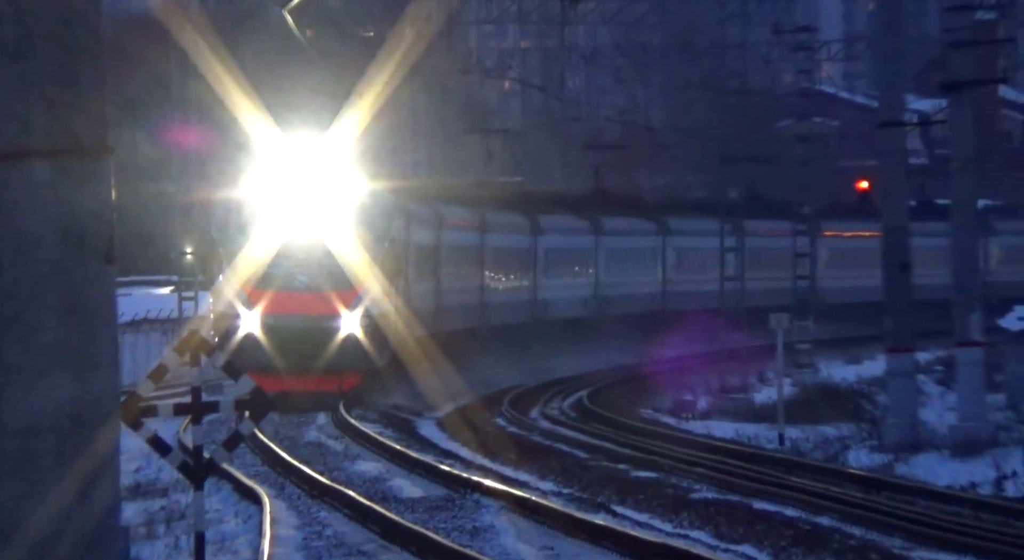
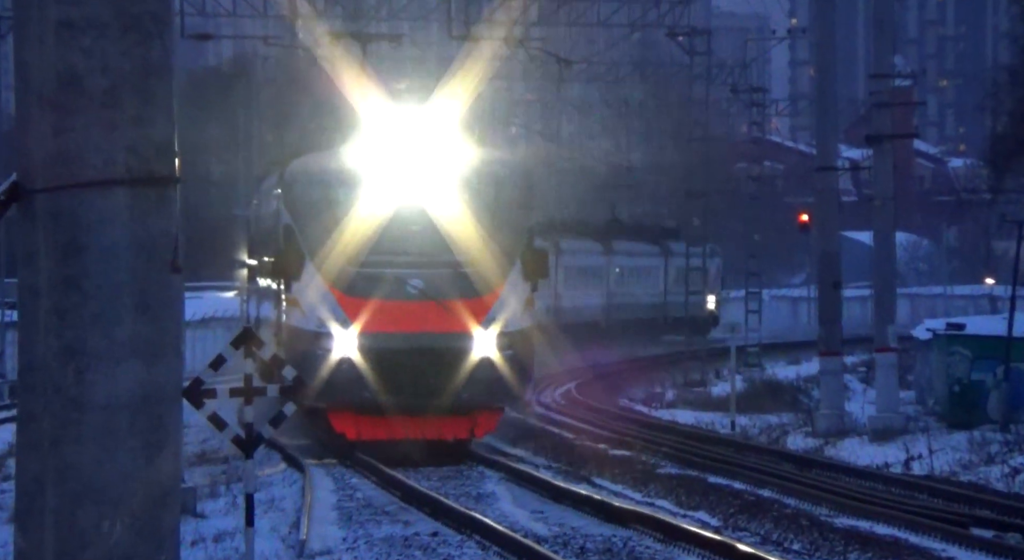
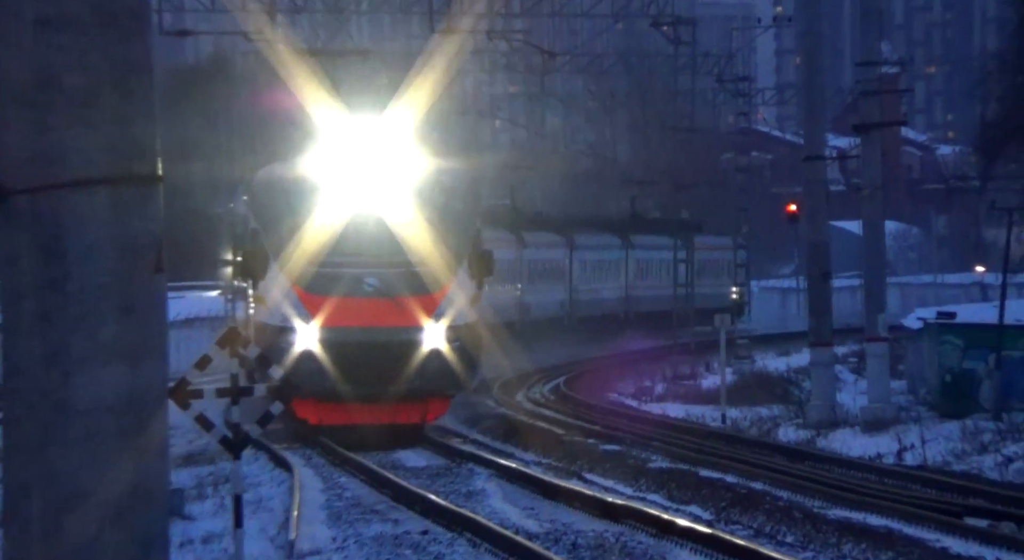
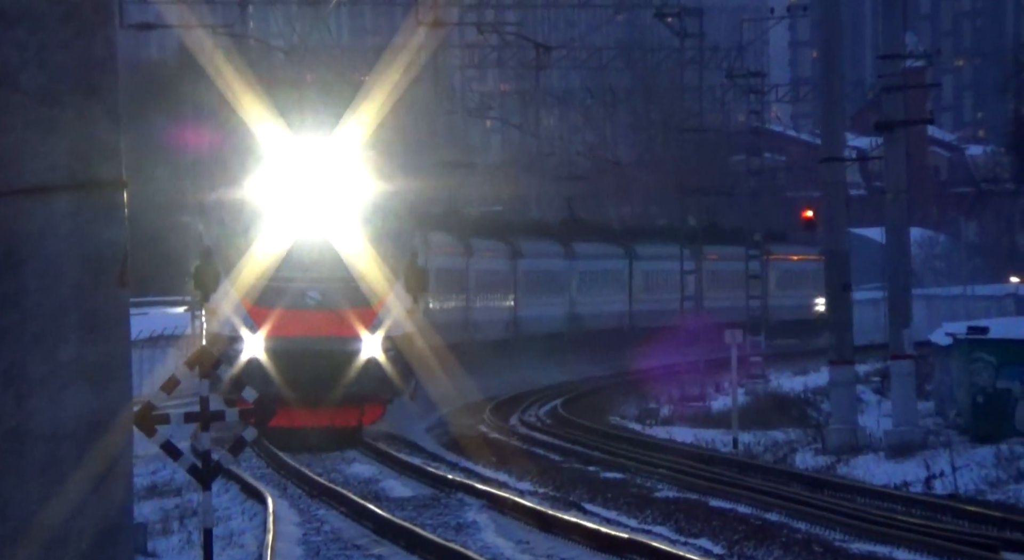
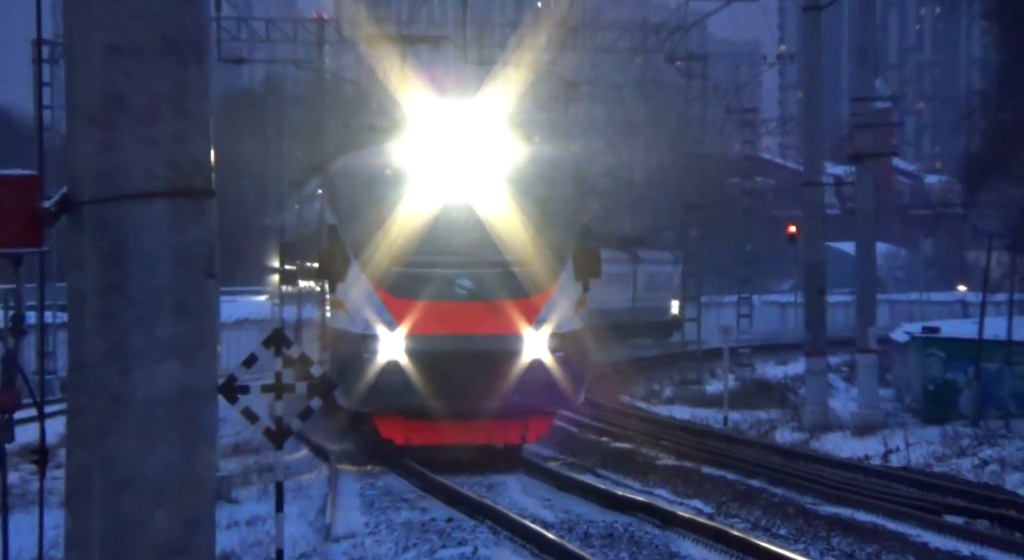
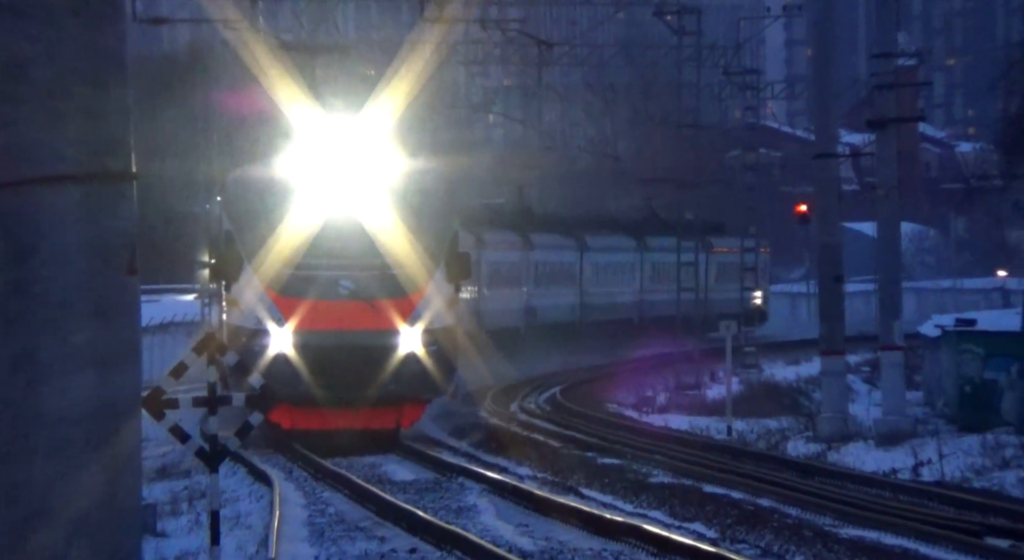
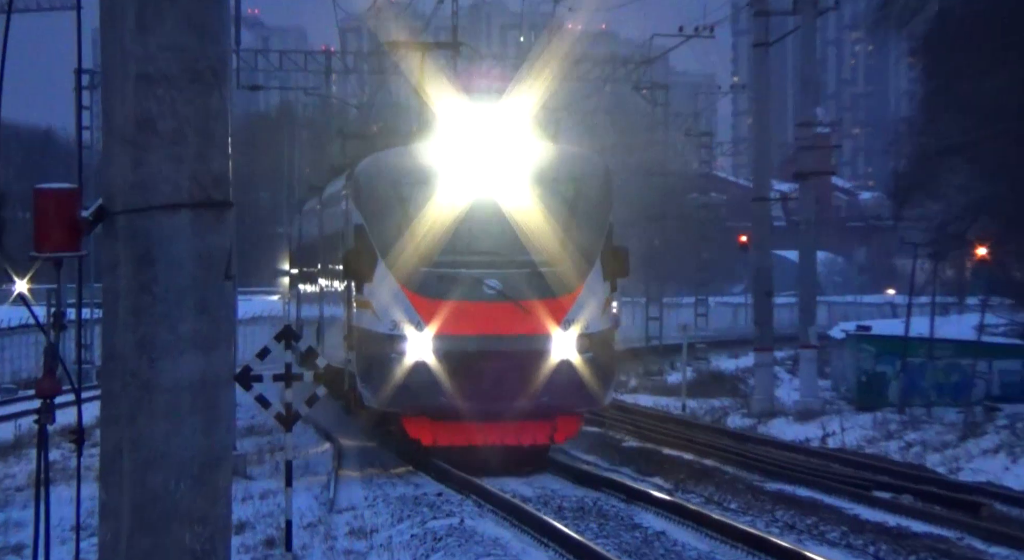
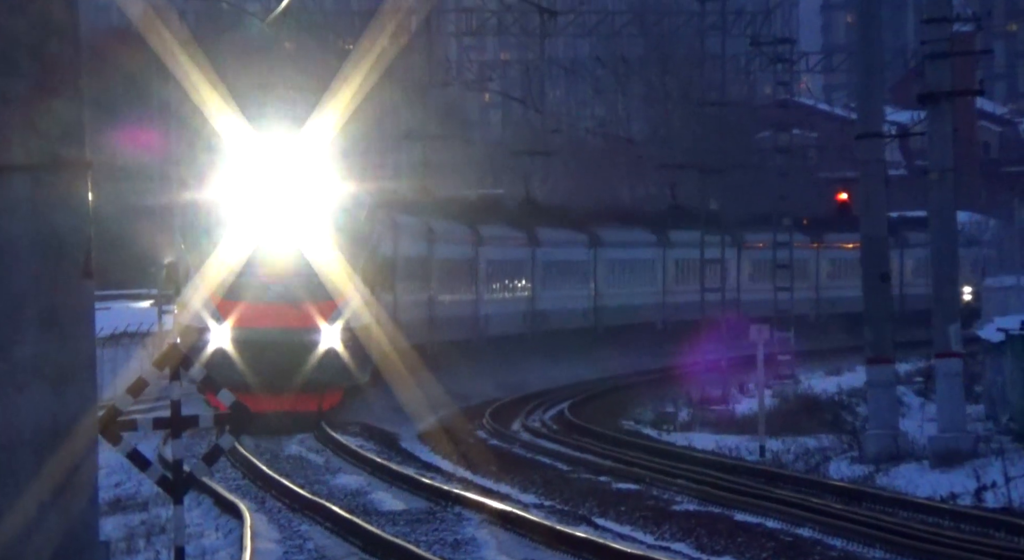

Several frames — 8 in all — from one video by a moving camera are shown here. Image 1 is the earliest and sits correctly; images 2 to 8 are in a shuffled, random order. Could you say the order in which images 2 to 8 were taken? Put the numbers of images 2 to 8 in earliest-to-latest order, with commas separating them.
8, 4, 6, 3, 2, 5, 7
